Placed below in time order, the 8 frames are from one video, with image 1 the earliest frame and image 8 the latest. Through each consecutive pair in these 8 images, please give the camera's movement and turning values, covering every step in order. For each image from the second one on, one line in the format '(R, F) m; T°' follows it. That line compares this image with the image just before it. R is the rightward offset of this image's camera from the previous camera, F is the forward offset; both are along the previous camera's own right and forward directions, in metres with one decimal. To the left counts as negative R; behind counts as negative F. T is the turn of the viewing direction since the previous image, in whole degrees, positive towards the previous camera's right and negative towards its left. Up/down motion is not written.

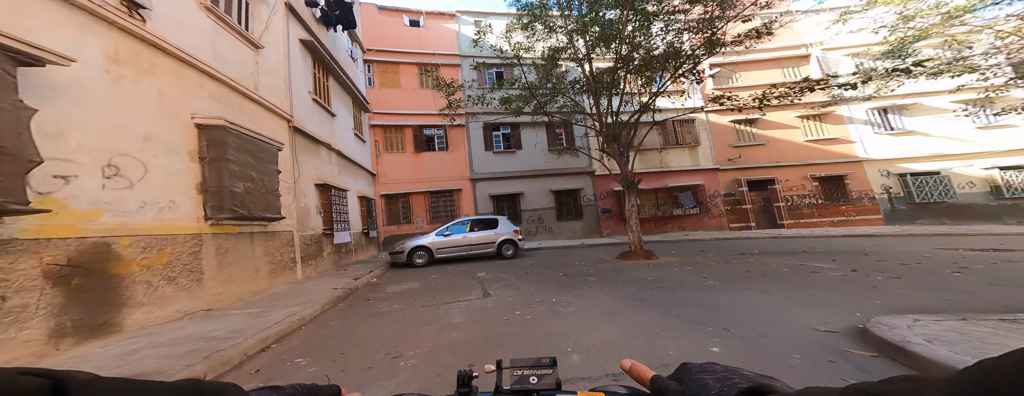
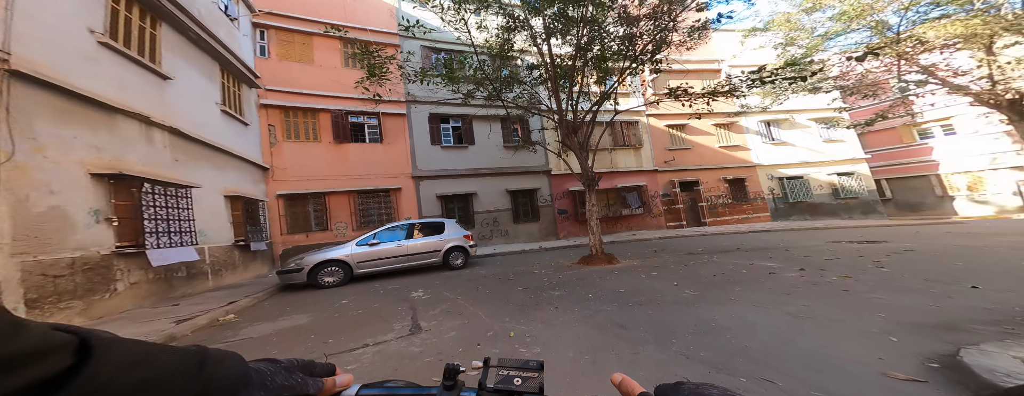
(+0.1, +0.6) m; +9°
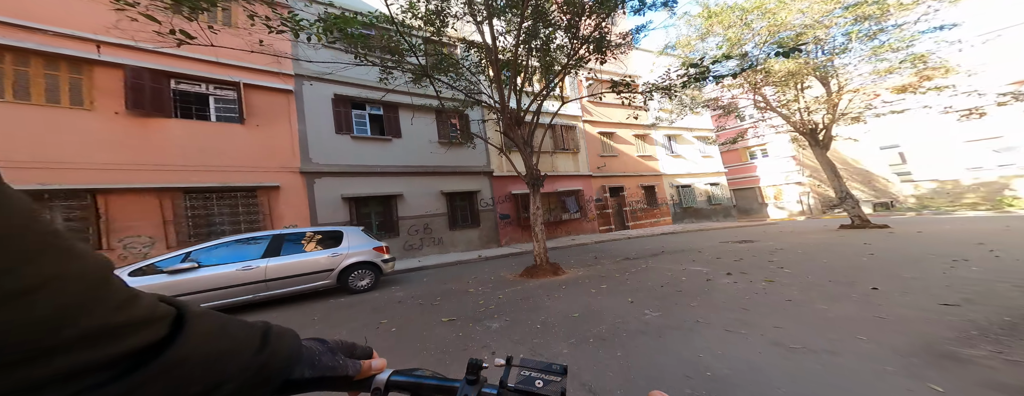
(+0.1, +0.6) m; +12°
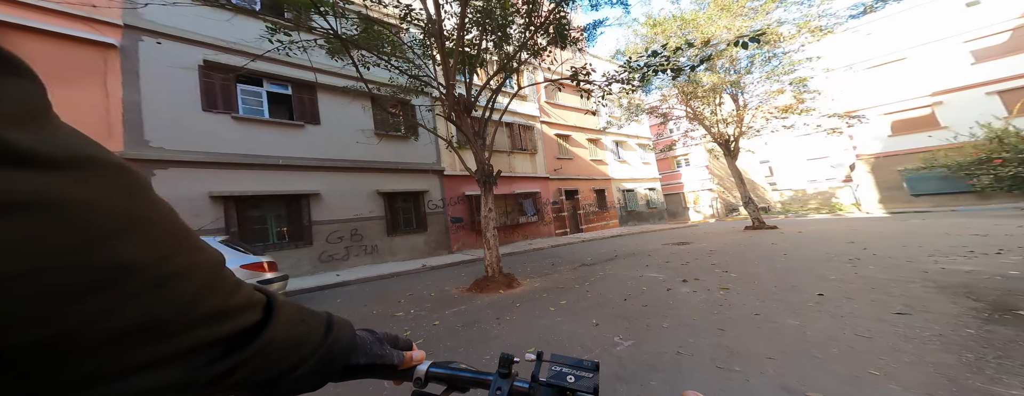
(+0.1, +0.5) m; +9°
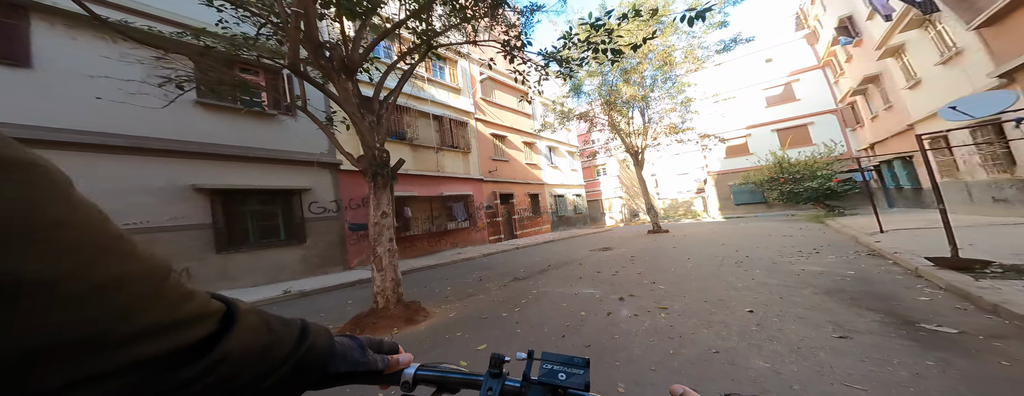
(+0.2, +0.8) m; +14°
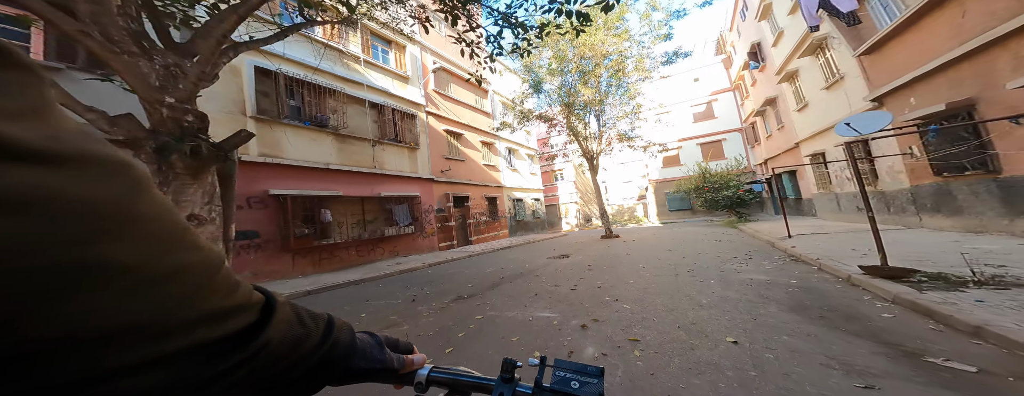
(+0.2, +0.8) m; +8°
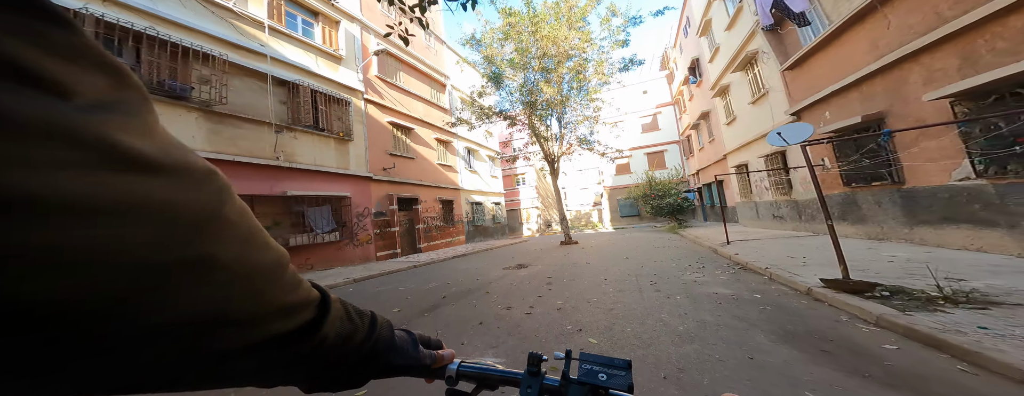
(+0.3, +1.0) m; +8°
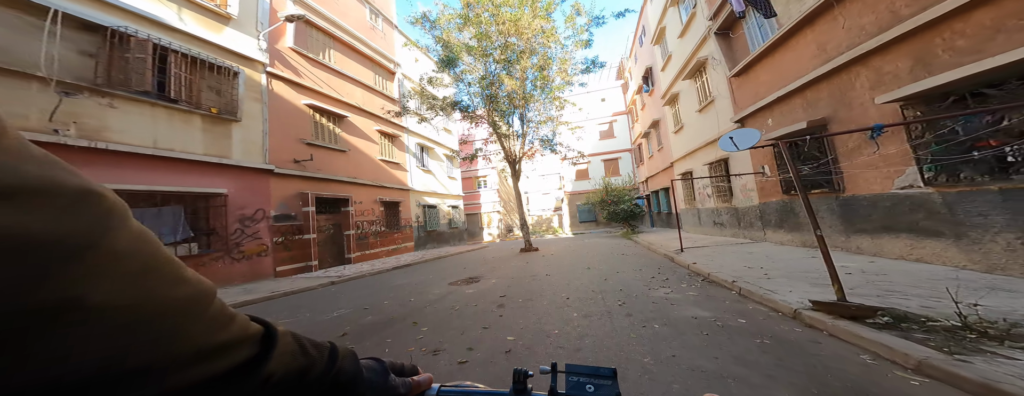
(+0.4, +1.4) m; +8°
